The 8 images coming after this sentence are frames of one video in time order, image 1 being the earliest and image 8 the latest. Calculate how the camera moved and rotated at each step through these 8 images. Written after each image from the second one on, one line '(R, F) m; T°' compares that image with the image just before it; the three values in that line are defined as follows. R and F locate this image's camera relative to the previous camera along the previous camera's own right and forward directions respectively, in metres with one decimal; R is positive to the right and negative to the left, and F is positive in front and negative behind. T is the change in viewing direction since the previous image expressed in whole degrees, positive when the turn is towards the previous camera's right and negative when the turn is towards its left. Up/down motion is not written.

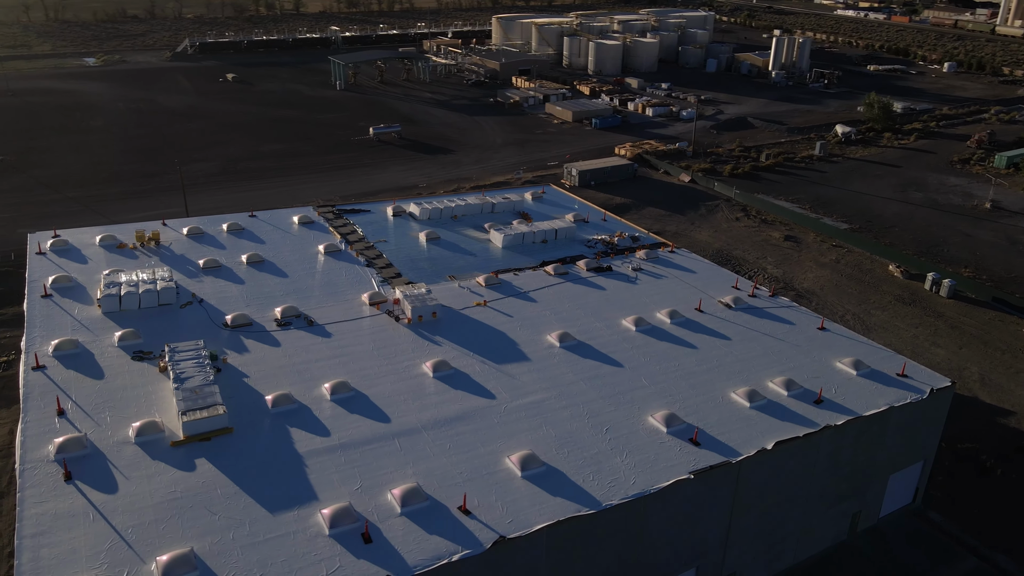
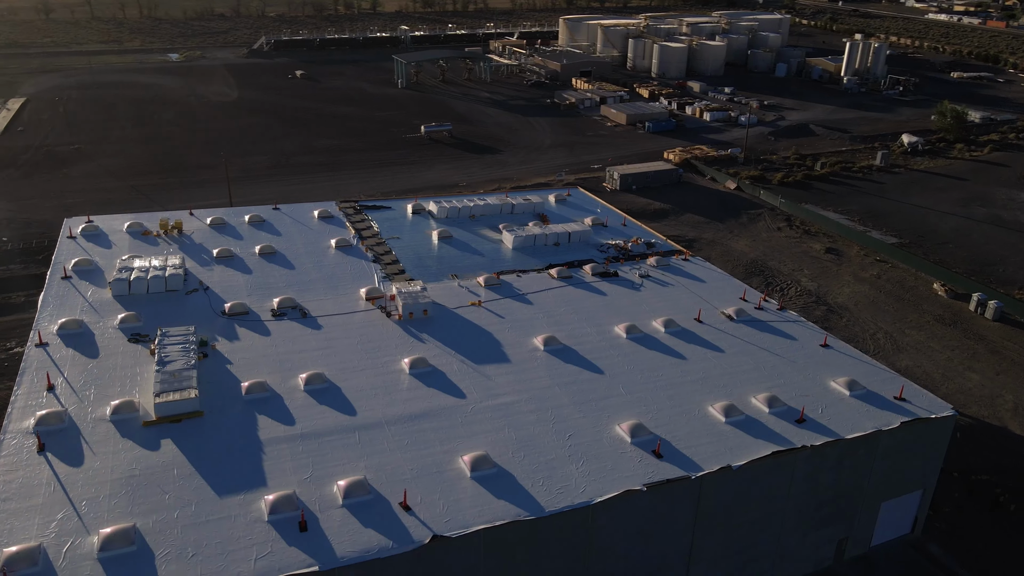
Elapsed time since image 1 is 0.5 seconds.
(+3.0, +0.1) m; -5°
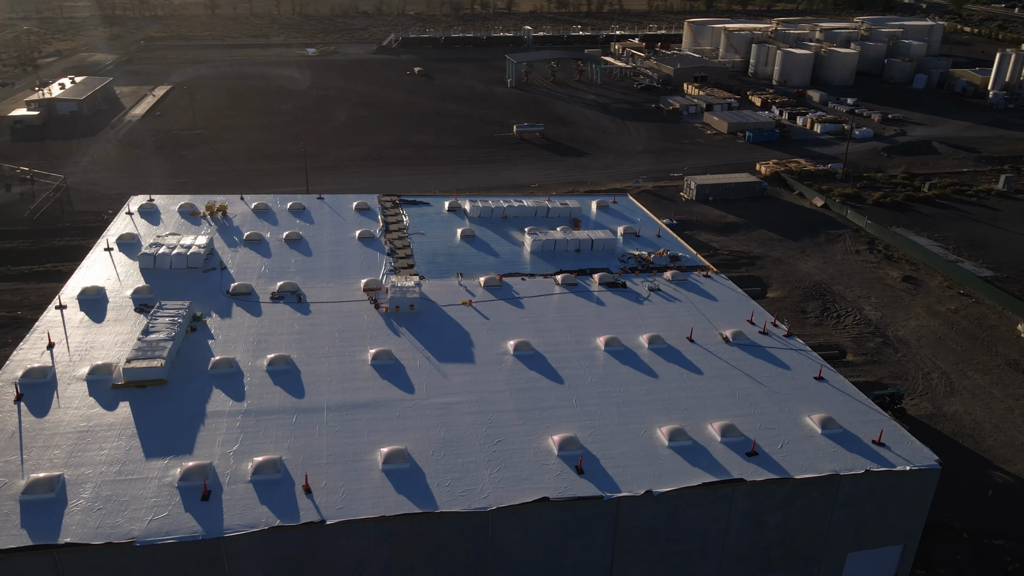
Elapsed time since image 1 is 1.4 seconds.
(+5.6, +0.4) m; -10°
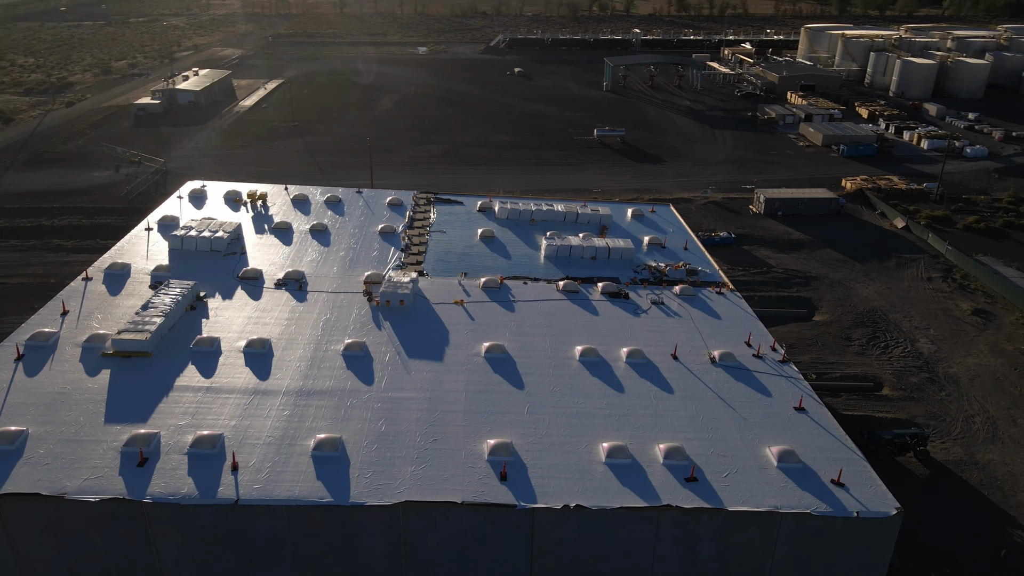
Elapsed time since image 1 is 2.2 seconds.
(+5.0, +0.3) m; -9°
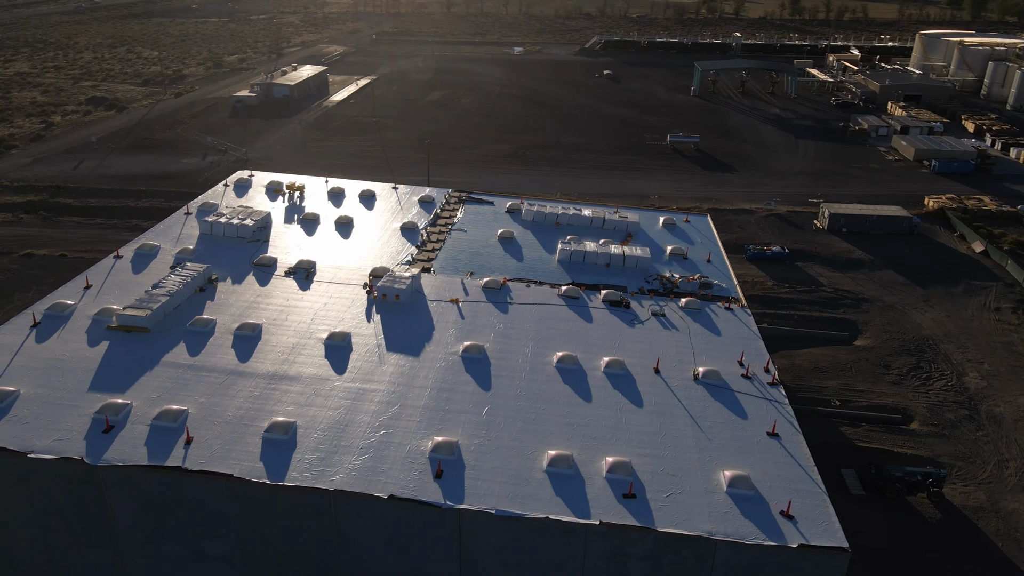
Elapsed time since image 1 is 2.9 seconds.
(+4.4, +0.2) m; -8°
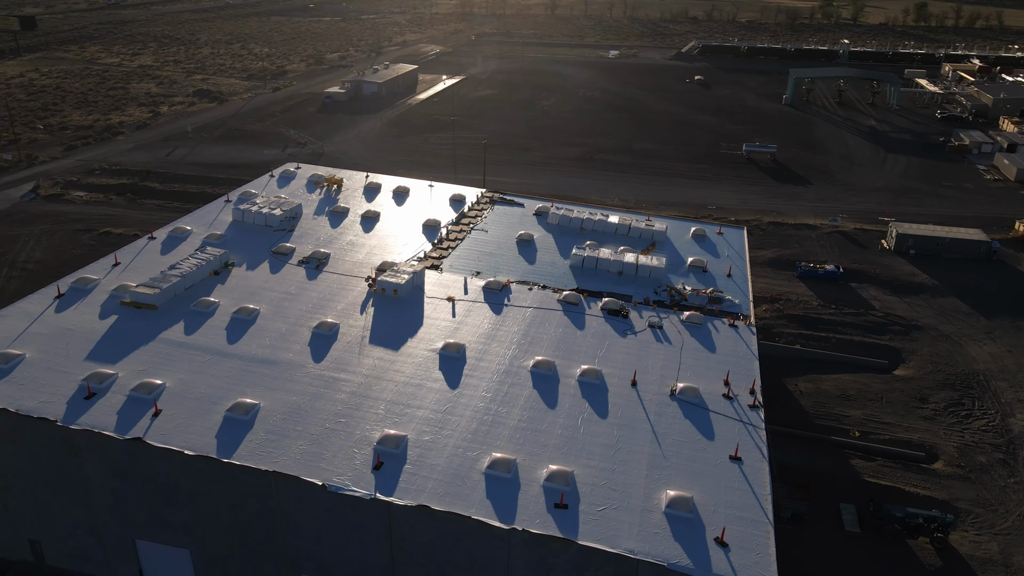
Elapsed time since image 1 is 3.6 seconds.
(+4.4, +0.2) m; -8°
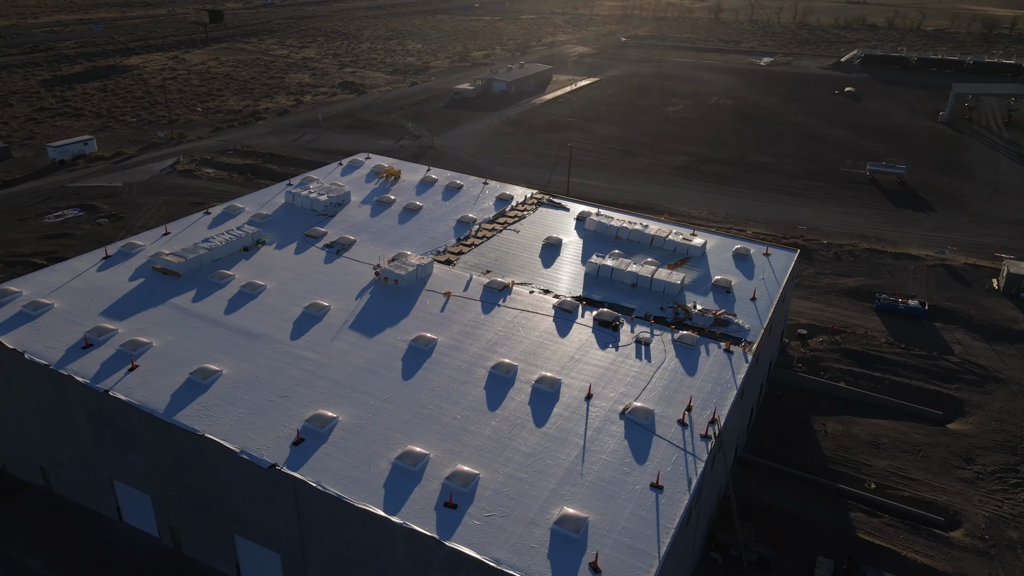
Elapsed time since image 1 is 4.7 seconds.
(+6.8, +0.6) m; -12°
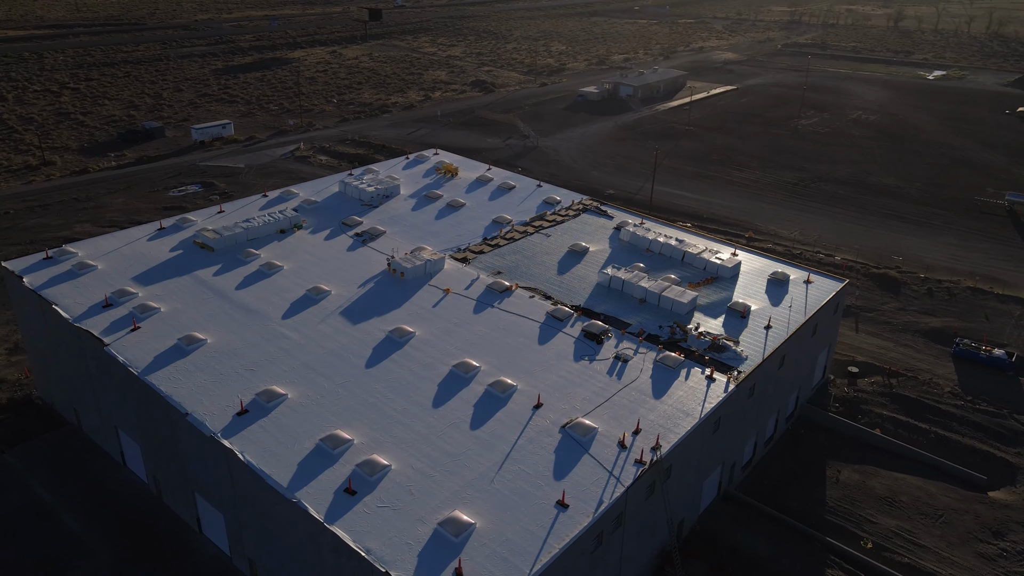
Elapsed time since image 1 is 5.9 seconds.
(+6.7, +0.6) m; -12°
